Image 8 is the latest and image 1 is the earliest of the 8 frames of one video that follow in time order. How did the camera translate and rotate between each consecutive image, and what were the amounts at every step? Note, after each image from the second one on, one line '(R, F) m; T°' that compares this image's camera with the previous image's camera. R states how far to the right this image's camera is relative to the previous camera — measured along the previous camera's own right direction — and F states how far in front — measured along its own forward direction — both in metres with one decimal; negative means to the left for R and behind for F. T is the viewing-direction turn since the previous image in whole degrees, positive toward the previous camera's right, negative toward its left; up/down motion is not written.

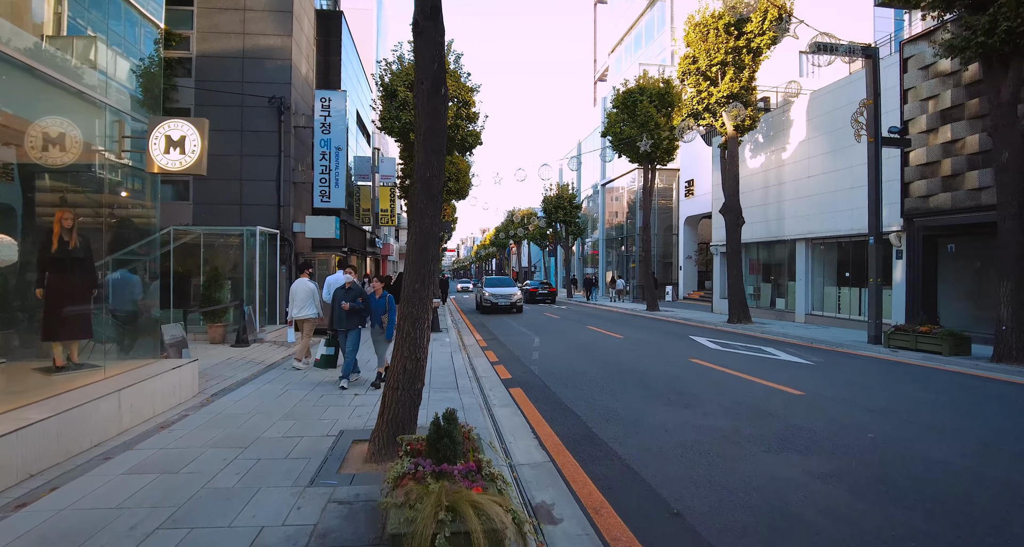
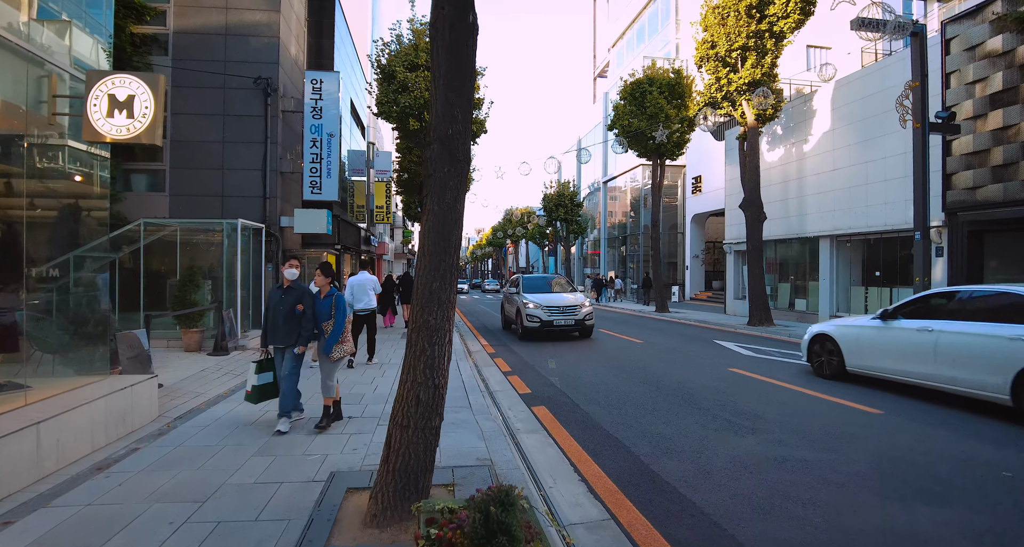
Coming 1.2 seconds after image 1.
(-0.4, +1.2) m; +1°
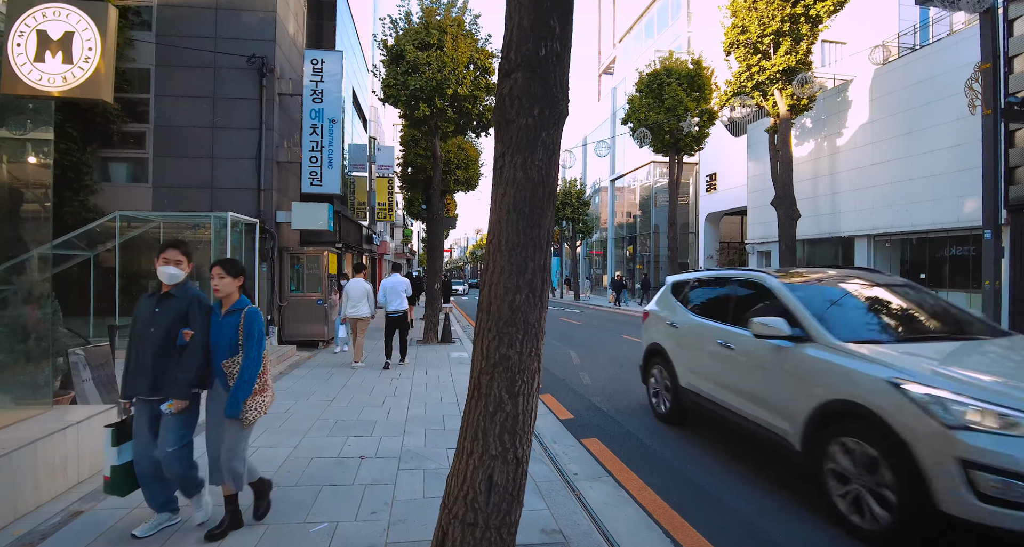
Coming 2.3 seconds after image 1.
(-0.5, +1.2) m; 0°
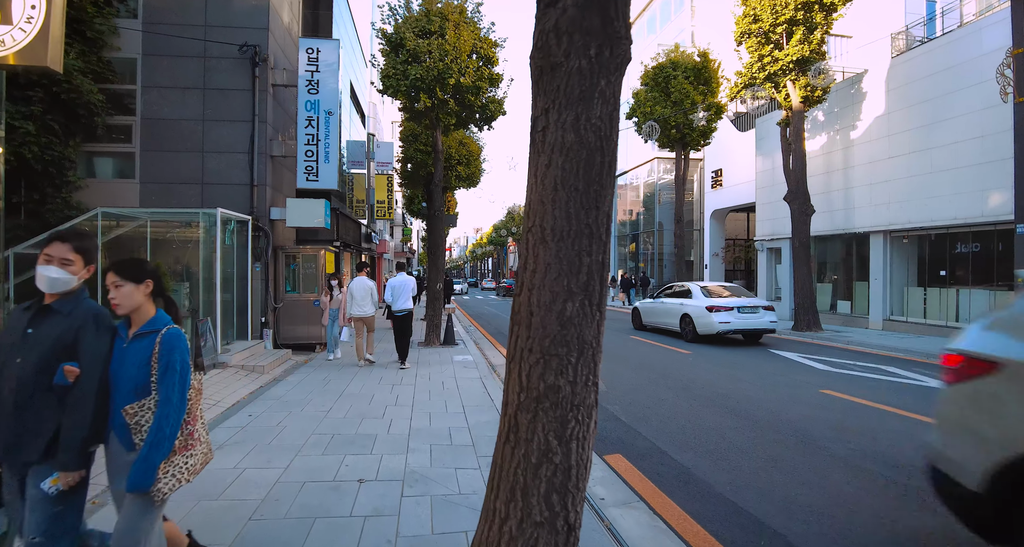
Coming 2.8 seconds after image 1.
(-0.1, +0.5) m; 0°
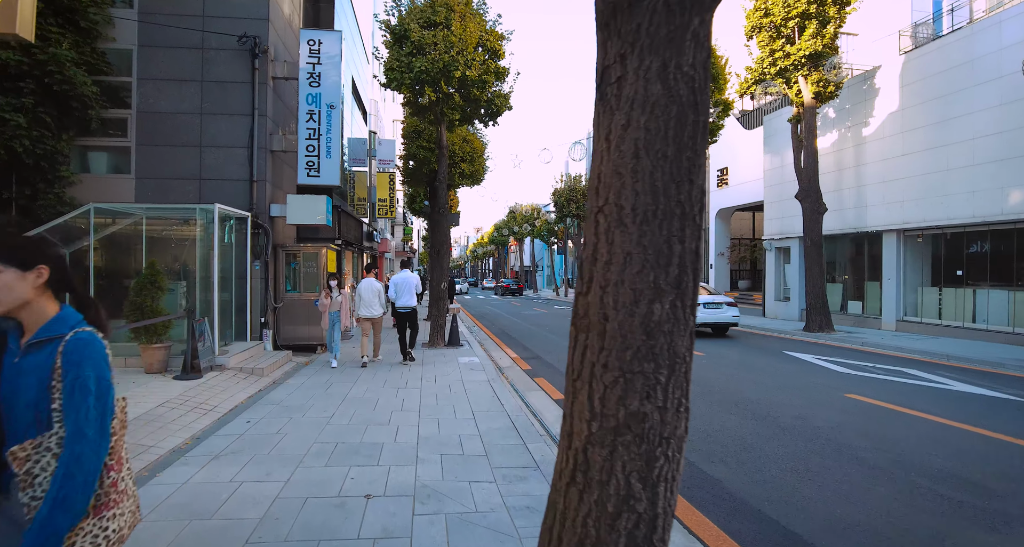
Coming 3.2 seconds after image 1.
(-0.1, +0.3) m; 0°
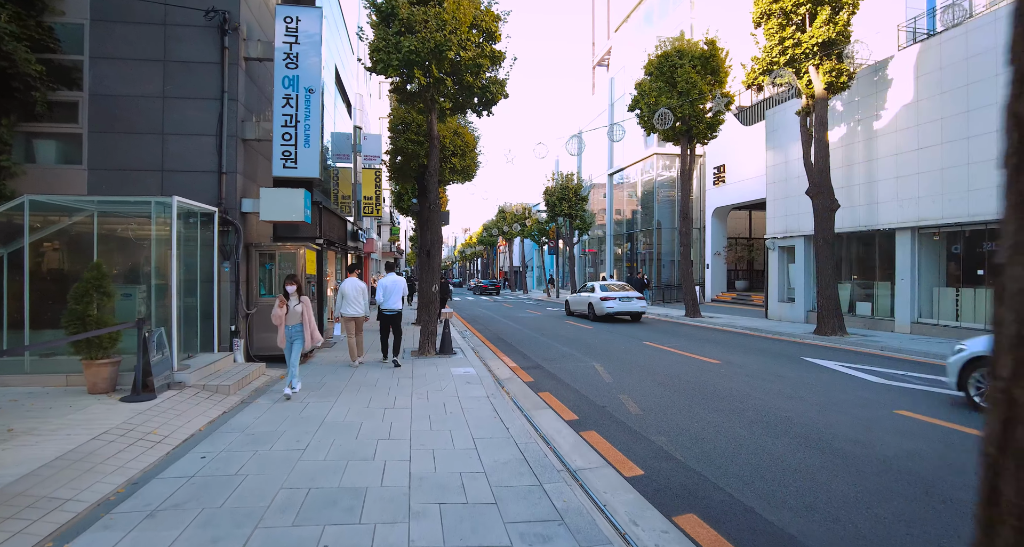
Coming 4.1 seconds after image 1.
(-0.2, +0.9) m; +1°
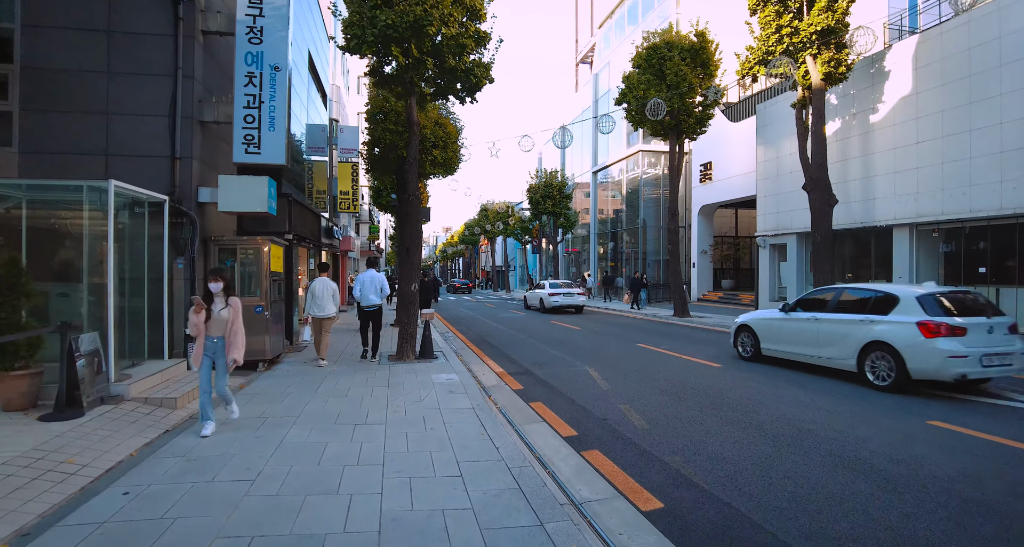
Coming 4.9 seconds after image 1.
(-0.1, +0.8) m; +2°
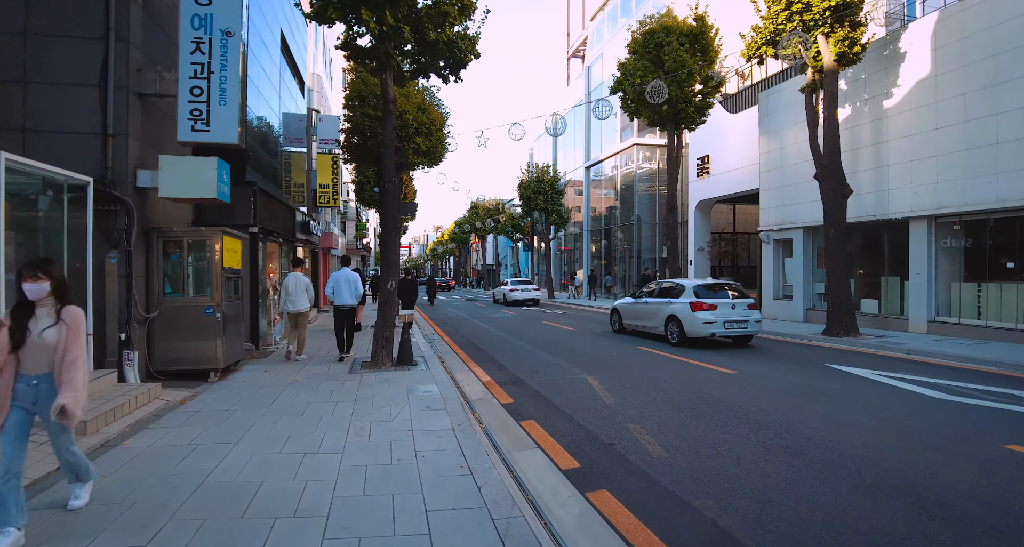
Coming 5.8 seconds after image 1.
(0.0, +1.0) m; +1°
